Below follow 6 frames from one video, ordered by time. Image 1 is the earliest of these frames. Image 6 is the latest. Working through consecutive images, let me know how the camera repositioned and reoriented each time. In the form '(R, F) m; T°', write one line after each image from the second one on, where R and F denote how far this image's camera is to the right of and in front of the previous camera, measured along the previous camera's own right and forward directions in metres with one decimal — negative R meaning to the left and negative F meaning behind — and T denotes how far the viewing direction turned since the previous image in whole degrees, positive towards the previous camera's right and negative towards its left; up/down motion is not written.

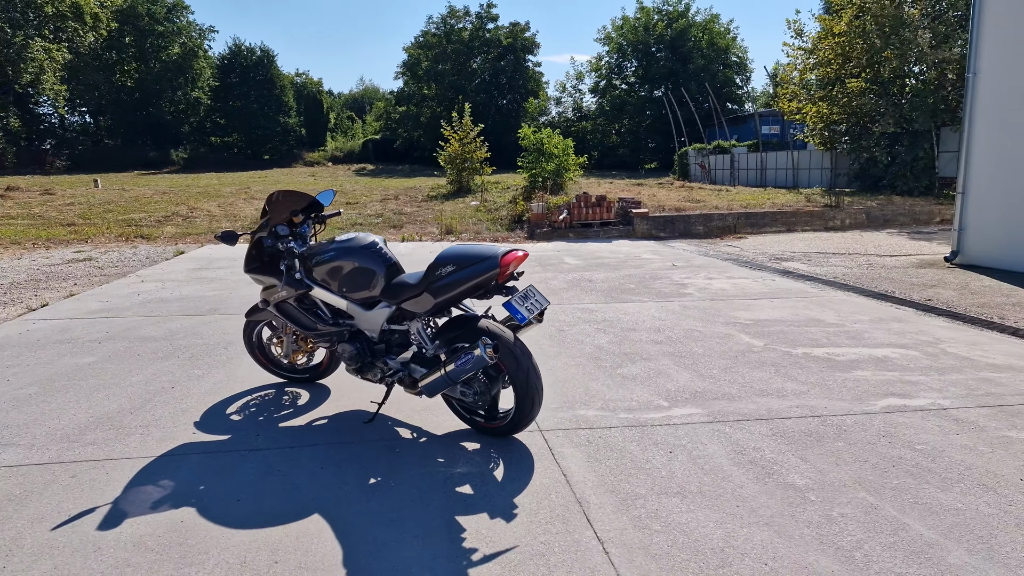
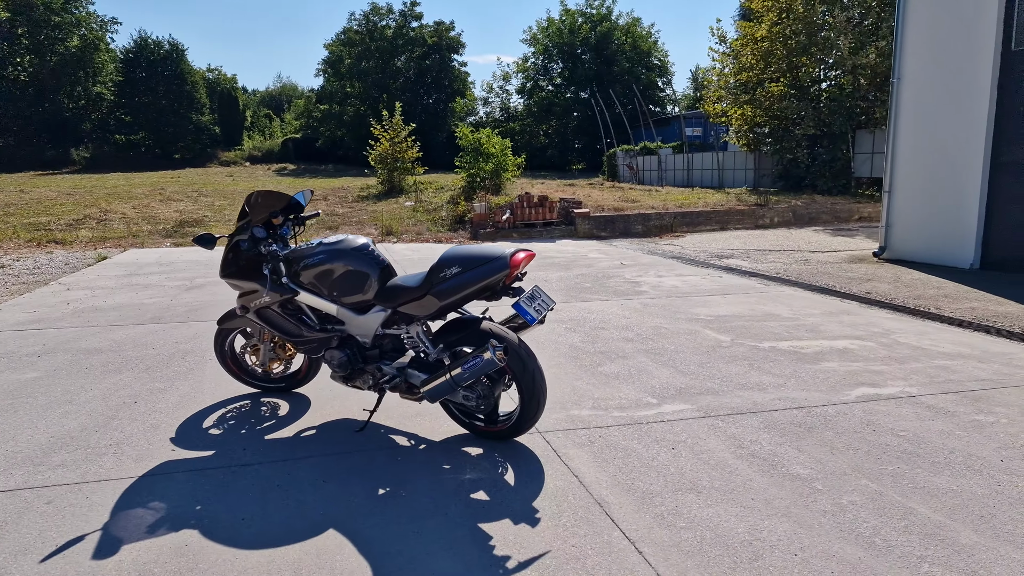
(-0.4, +0.1) m; +6°
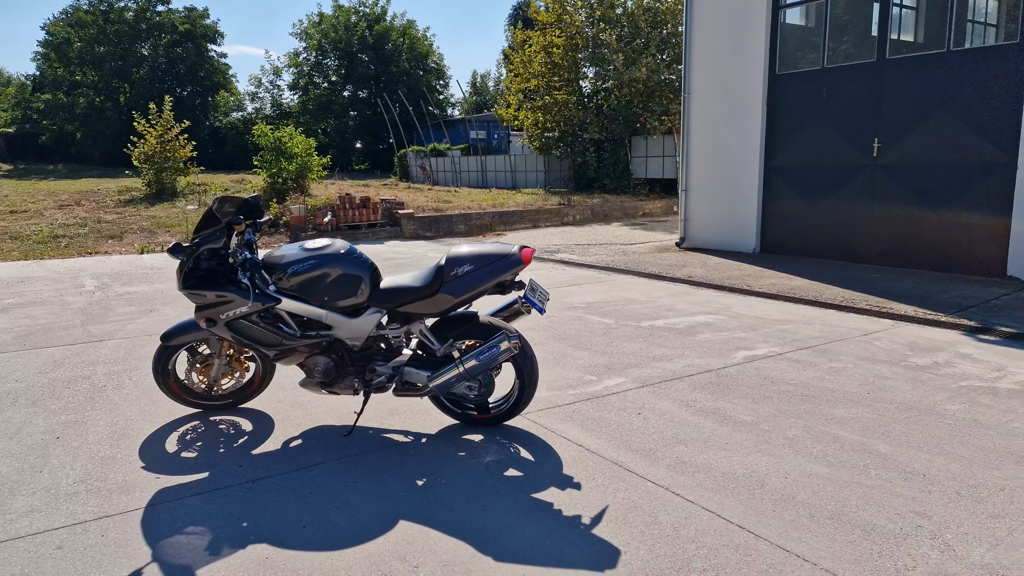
(-1.2, -0.1) m; +19°
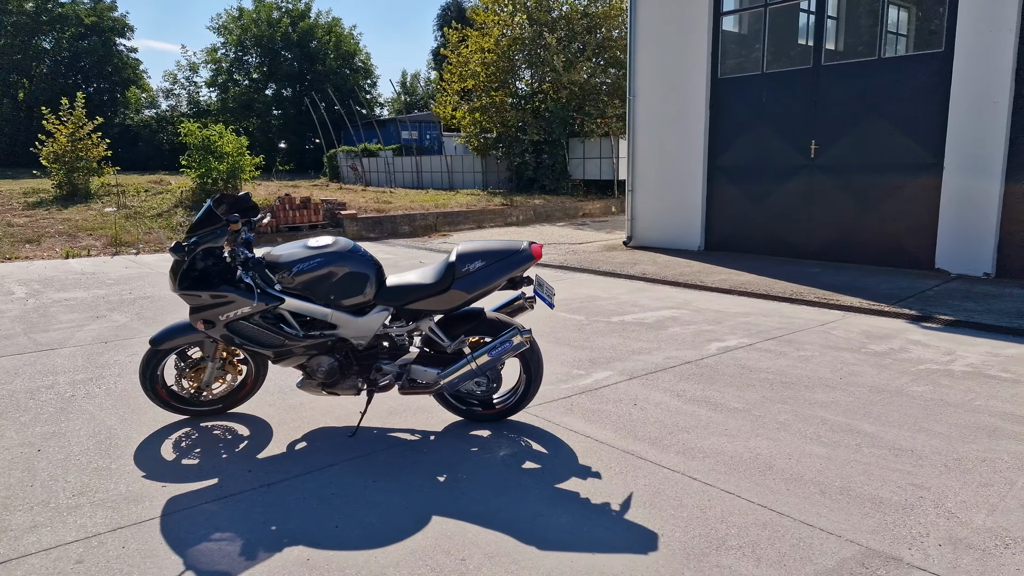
(-0.5, 0.0) m; +6°
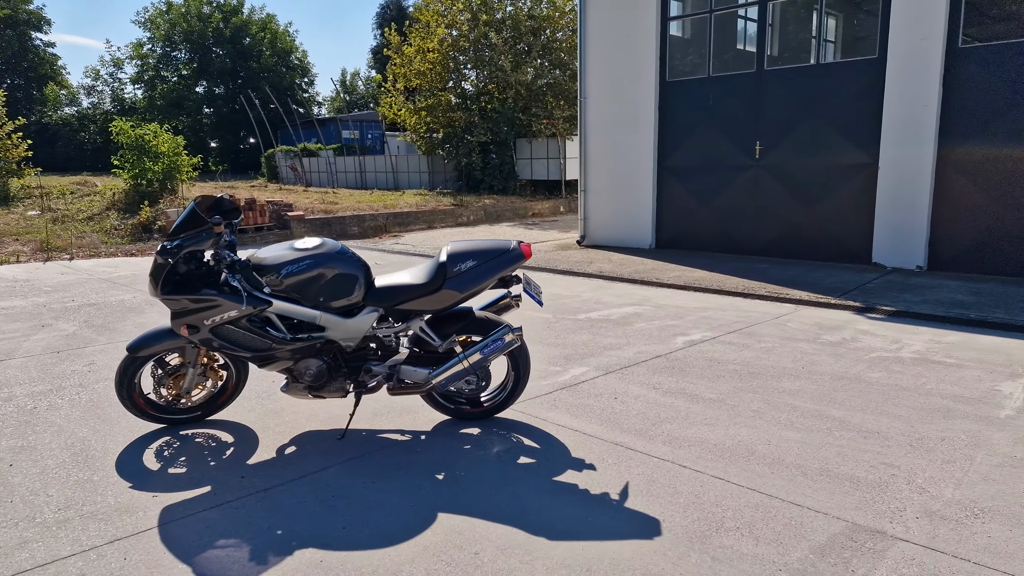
(-0.3, -0.1) m; +5°
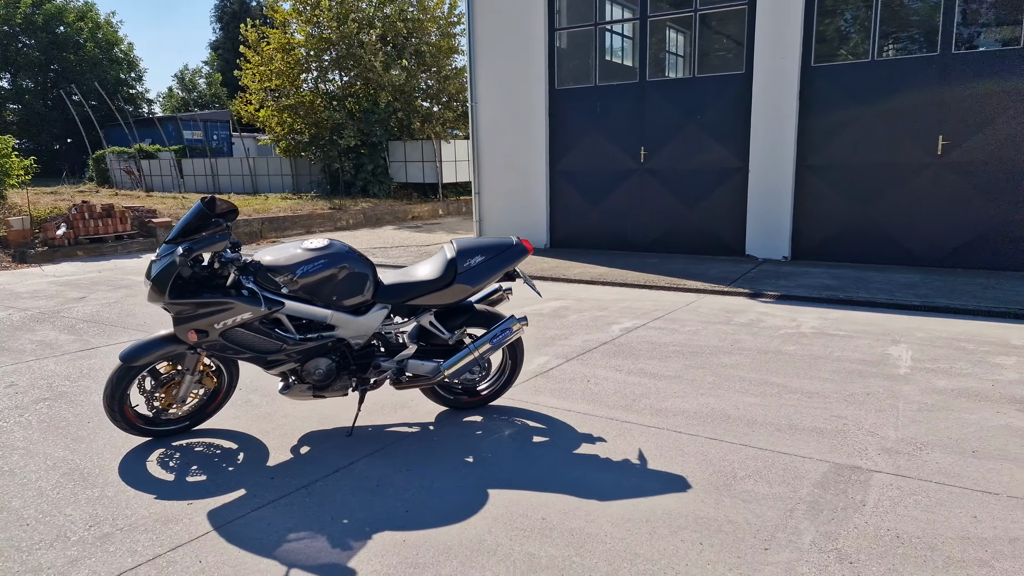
(-0.9, -0.2) m; +12°
